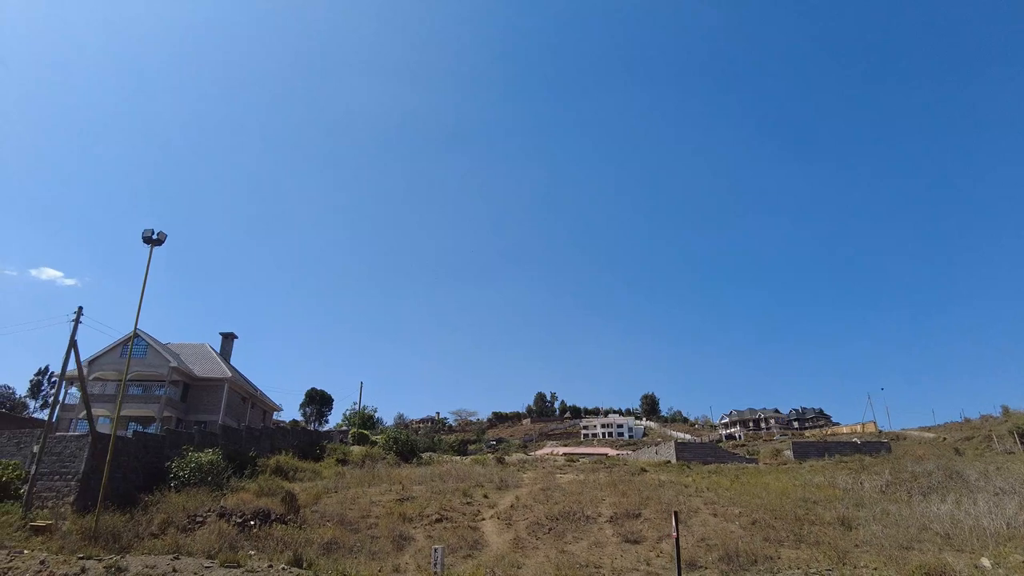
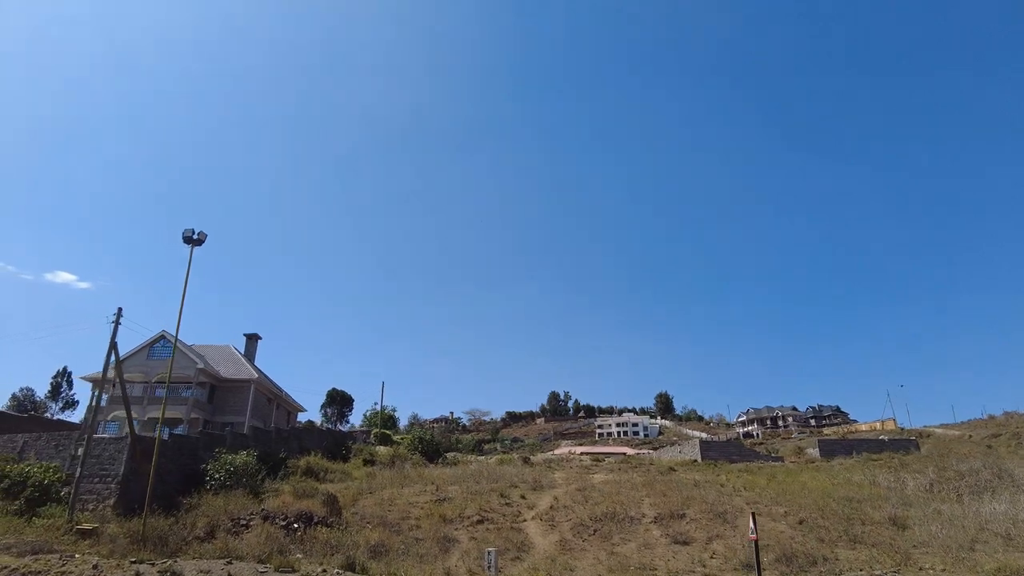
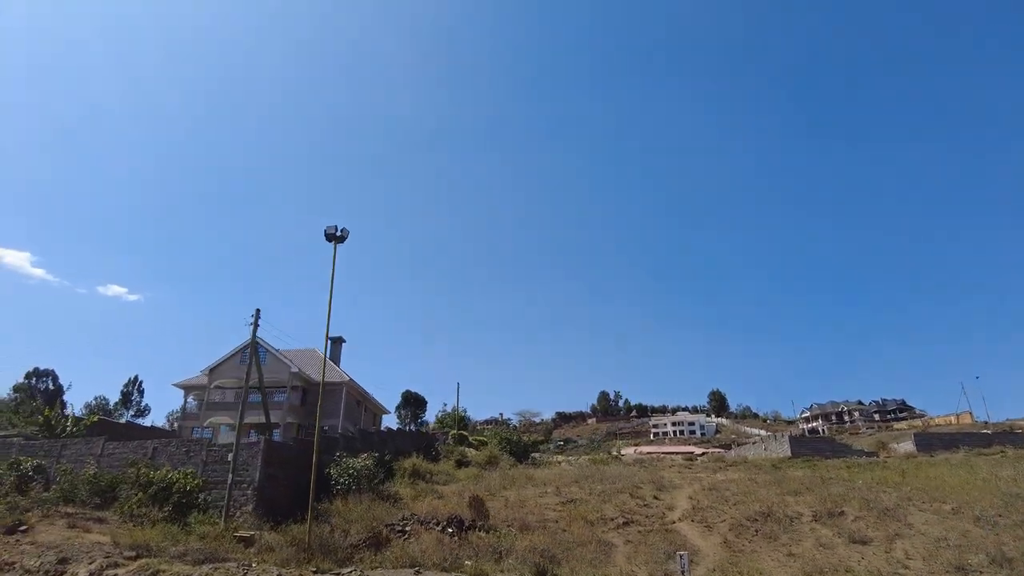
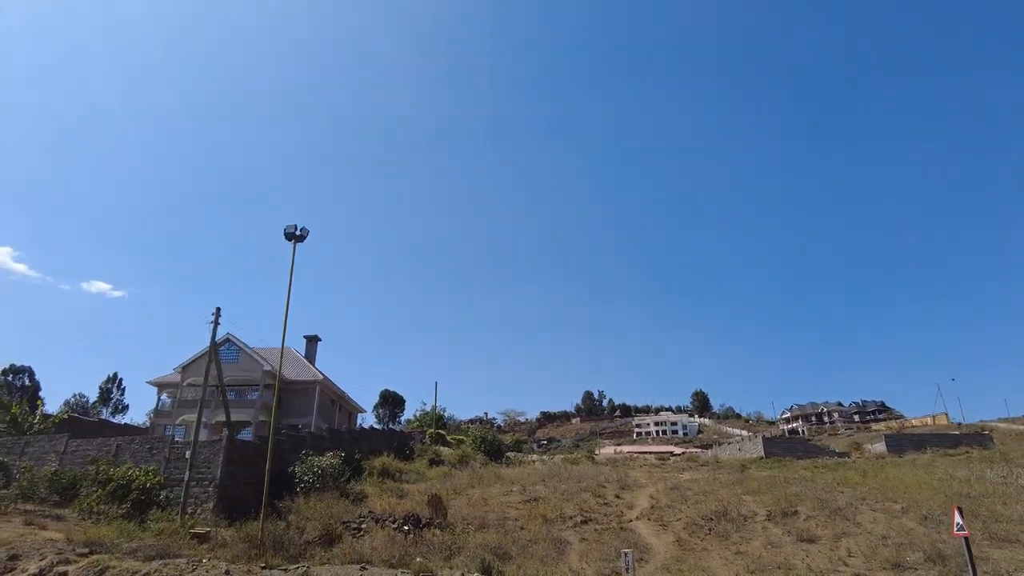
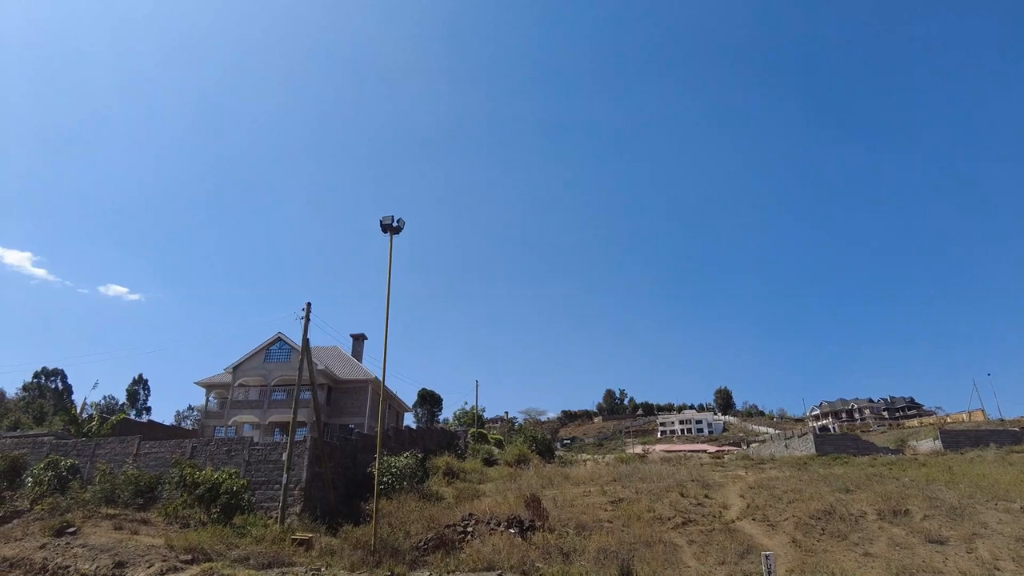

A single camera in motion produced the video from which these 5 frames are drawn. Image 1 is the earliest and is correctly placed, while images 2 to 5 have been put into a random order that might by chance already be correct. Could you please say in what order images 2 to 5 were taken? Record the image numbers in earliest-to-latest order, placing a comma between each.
2, 4, 3, 5
